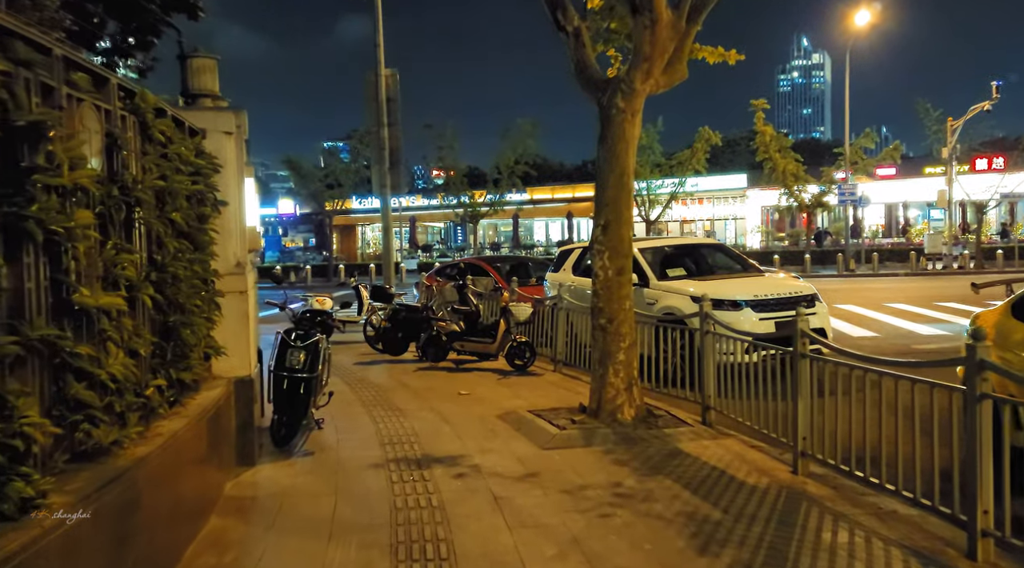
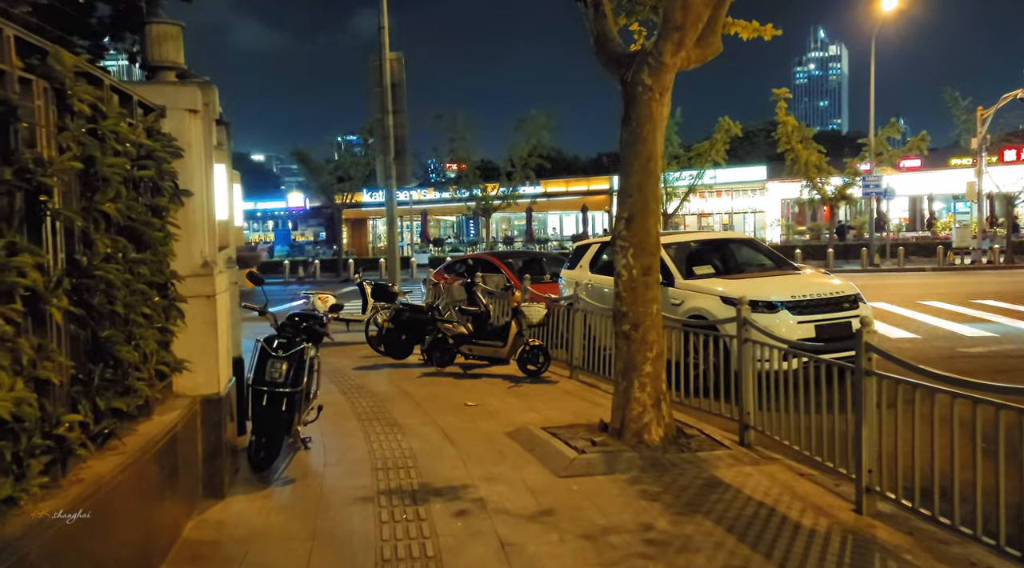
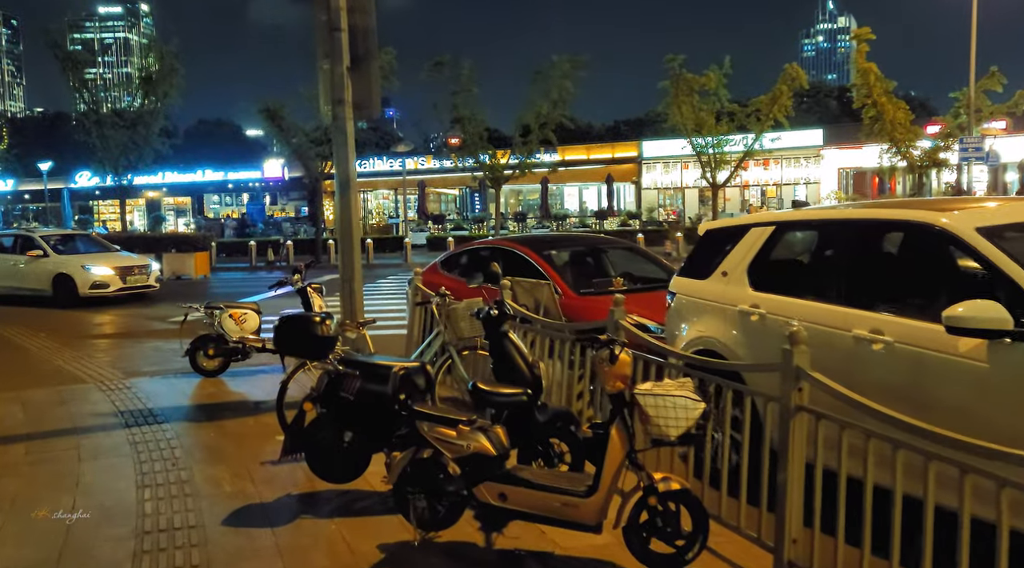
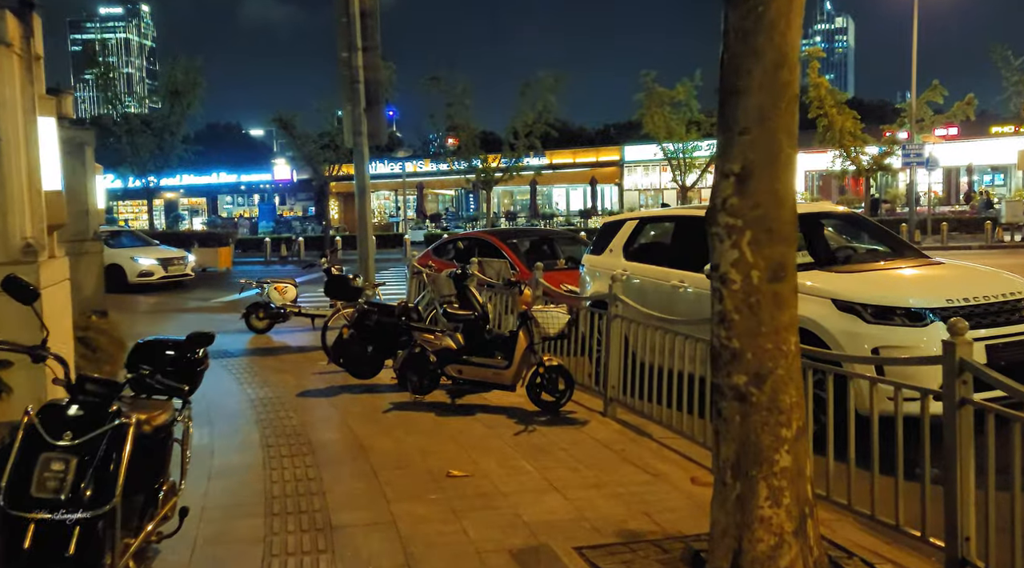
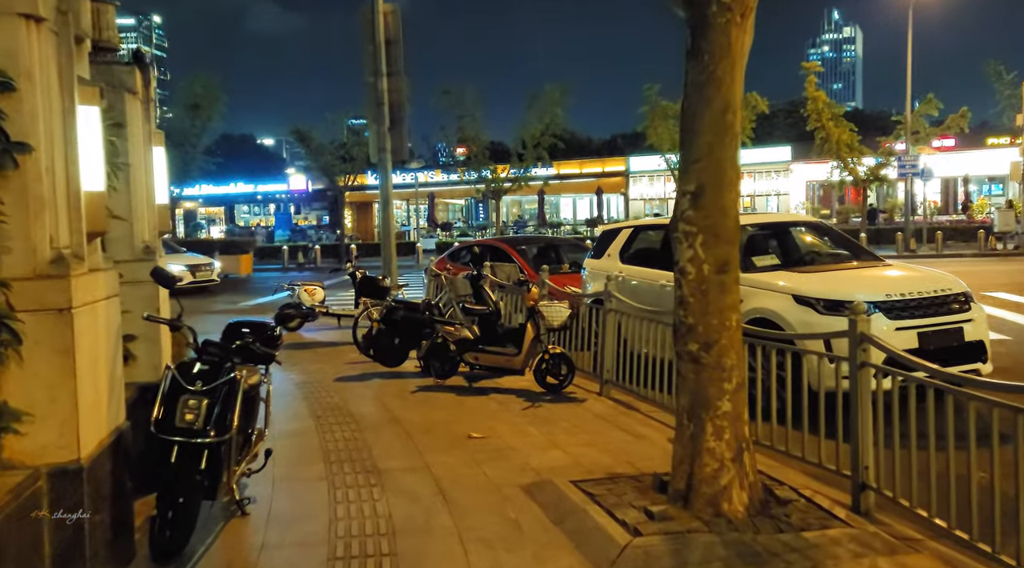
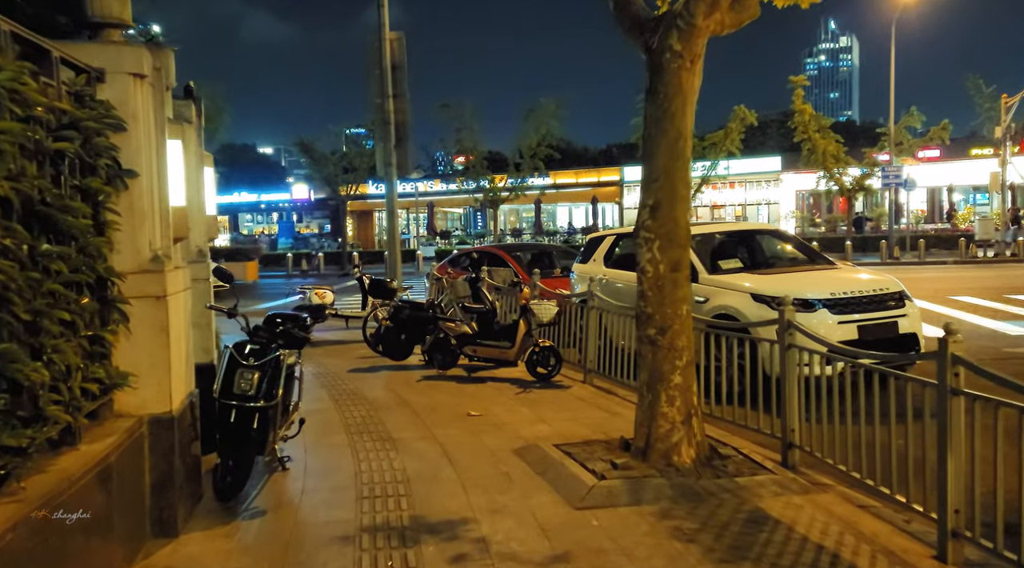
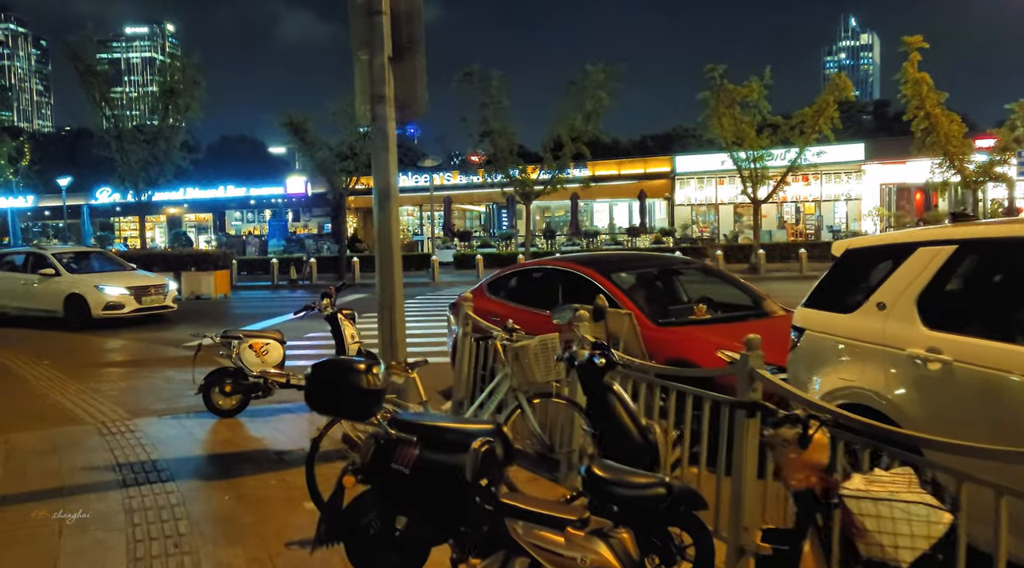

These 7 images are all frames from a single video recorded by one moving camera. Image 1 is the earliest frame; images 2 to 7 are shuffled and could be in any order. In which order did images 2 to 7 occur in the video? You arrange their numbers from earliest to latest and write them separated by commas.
2, 6, 5, 4, 3, 7
